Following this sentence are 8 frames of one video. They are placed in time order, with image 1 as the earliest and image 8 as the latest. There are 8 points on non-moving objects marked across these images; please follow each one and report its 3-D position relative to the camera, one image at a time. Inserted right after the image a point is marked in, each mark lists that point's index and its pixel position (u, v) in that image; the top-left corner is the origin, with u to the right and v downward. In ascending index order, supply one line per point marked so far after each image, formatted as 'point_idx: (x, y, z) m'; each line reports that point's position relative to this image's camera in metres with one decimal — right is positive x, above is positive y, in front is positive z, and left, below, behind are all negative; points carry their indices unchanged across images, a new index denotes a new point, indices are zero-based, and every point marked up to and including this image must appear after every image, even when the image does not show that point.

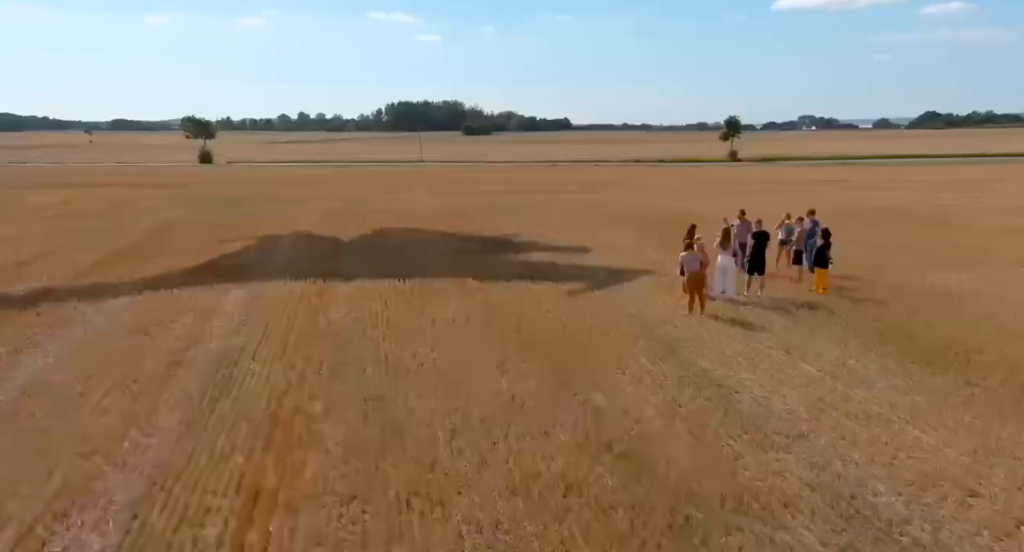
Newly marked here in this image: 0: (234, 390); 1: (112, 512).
0: (-3.2, -1.3, +9.4) m
1: (-2.8, -1.7, +5.6) m
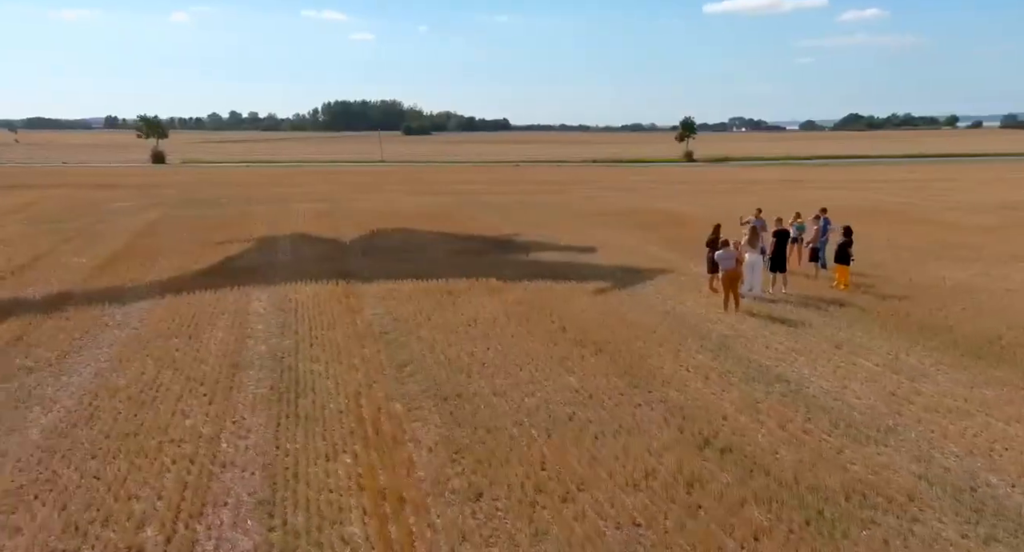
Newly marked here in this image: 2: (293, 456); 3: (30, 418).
0: (-2.4, -1.3, +9.3) m
1: (-1.8, -1.6, +5.5) m
2: (-1.8, -1.5, +6.8) m
3: (-4.7, -1.4, +8.0) m
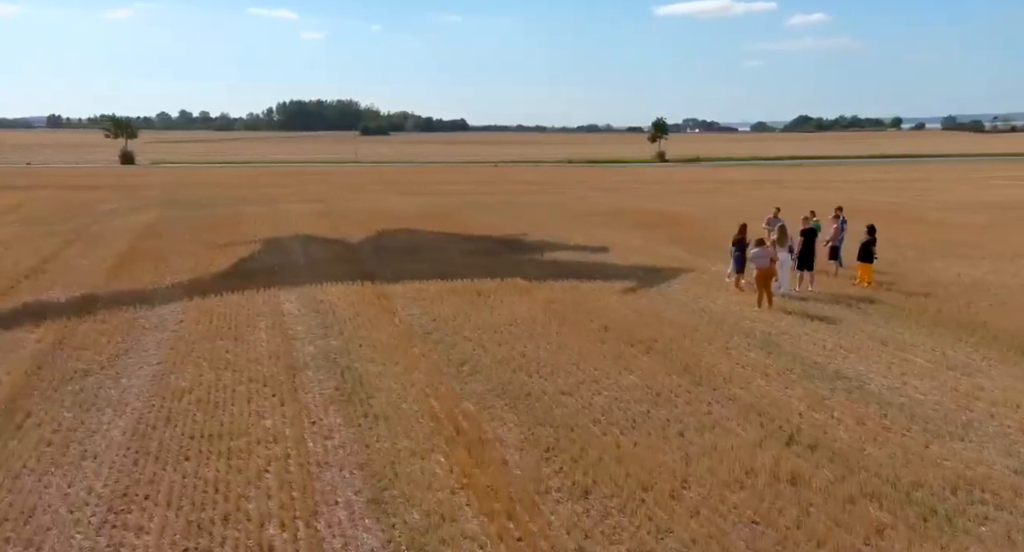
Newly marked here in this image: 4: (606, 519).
0: (-1.6, -1.3, +9.2) m
1: (-1.0, -1.6, +5.4) m
2: (-1.0, -1.5, +6.8) m
3: (-3.9, -1.4, +7.9) m
4: (+0.6, -1.7, +5.4) m
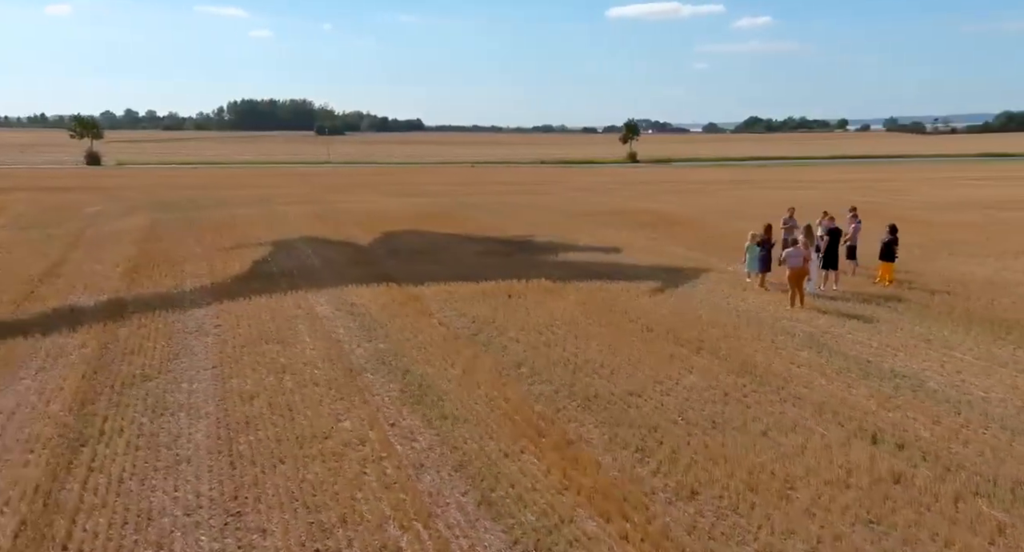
0: (-0.8, -1.3, +9.2) m
1: (-0.2, -1.6, +5.4) m
2: (-0.3, -1.5, +6.8) m
3: (-3.2, -1.4, +7.9) m
4: (+1.4, -1.7, +5.4) m
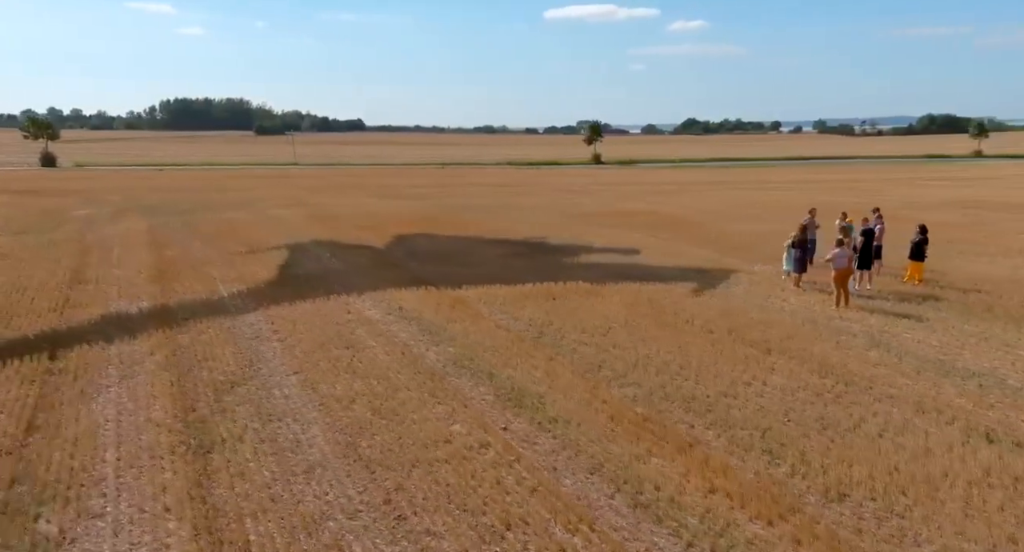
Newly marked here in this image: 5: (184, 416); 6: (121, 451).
0: (+0.2, -1.4, +9.2) m
1: (+0.9, -1.7, +5.4) m
2: (+0.8, -1.6, +6.8) m
3: (-2.1, -1.5, +7.9) m
4: (+2.5, -1.7, +5.5) m
5: (-3.4, -1.5, +8.4) m
6: (-3.5, -1.6, +7.2) m
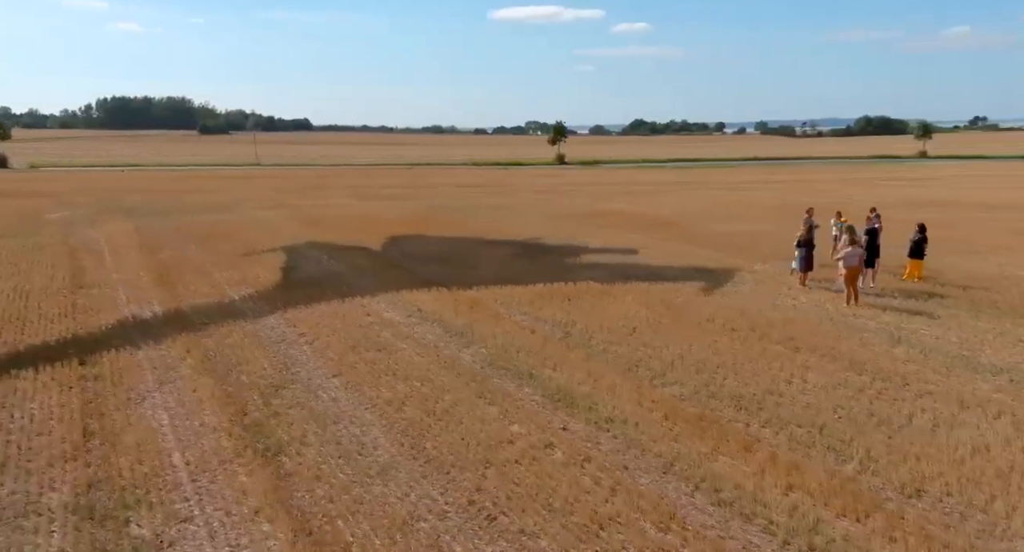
0: (+0.8, -1.4, +9.3) m
1: (+1.5, -1.7, +5.5) m
2: (+1.4, -1.6, +6.9) m
3: (-1.5, -1.5, +7.9) m
4: (+3.2, -1.7, +5.6) m
5: (-2.9, -1.5, +8.4) m
6: (-2.9, -1.6, +7.2) m
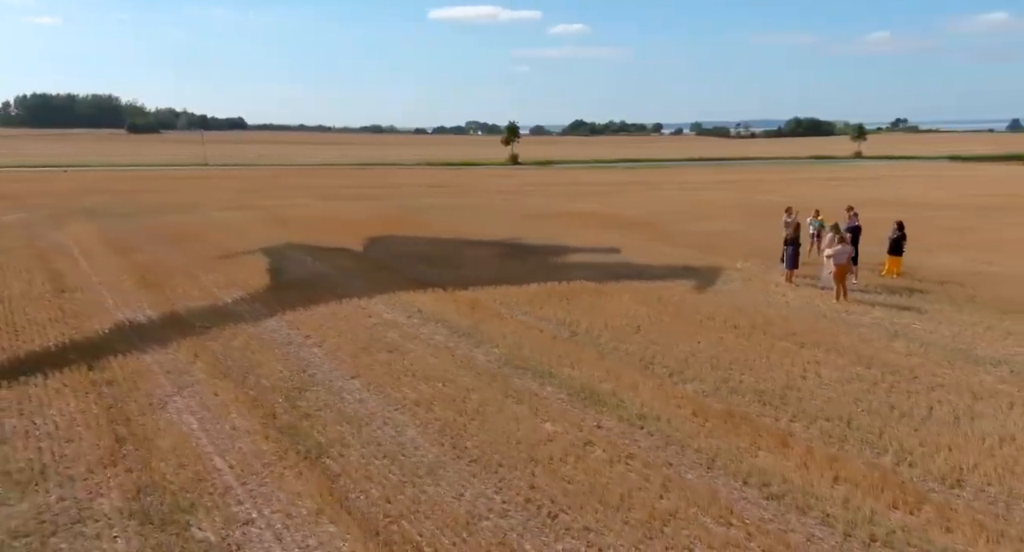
0: (+1.1, -1.4, +9.4) m
1: (+1.9, -1.7, +5.6) m
2: (+1.8, -1.6, +7.0) m
3: (-1.2, -1.5, +7.9) m
4: (+3.6, -1.6, +5.8) m
5: (-2.5, -1.5, +8.3) m
6: (-2.5, -1.6, +7.2) m
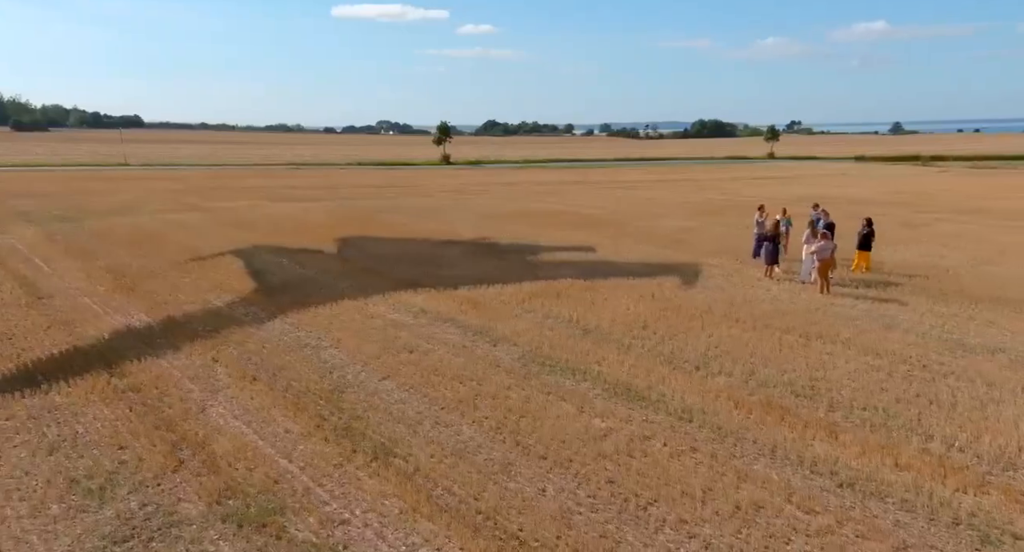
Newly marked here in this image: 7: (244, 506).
0: (+1.5, -1.4, +9.6) m
1: (+2.6, -1.6, +5.9) m
2: (+2.4, -1.5, +7.3) m
3: (-0.6, -1.6, +8.0) m
4: (+4.2, -1.6, +6.1) m
5: (-2.0, -1.6, +8.4) m
6: (-1.9, -1.7, +7.2) m
7: (-2.1, -1.8, +6.1) m
